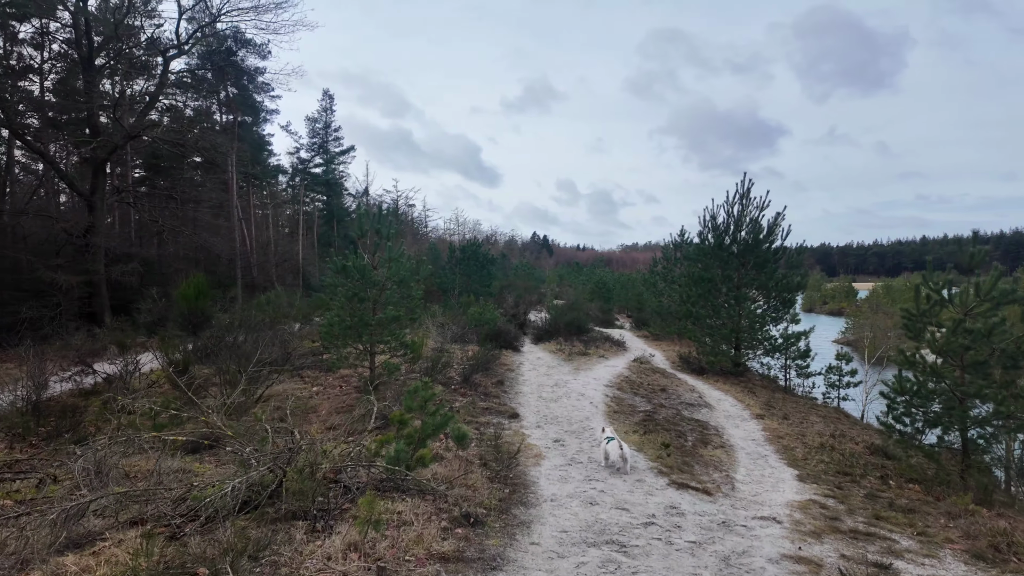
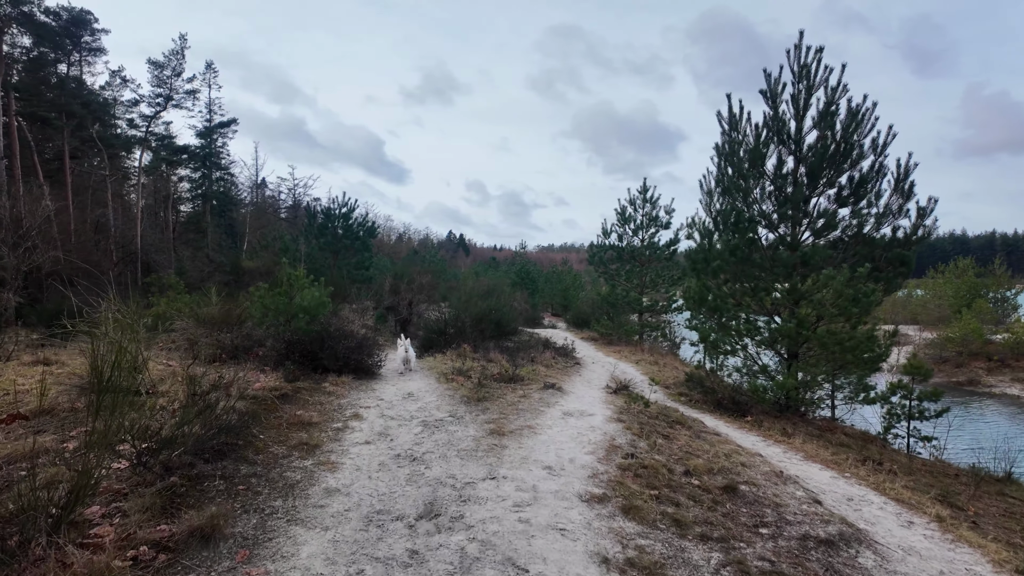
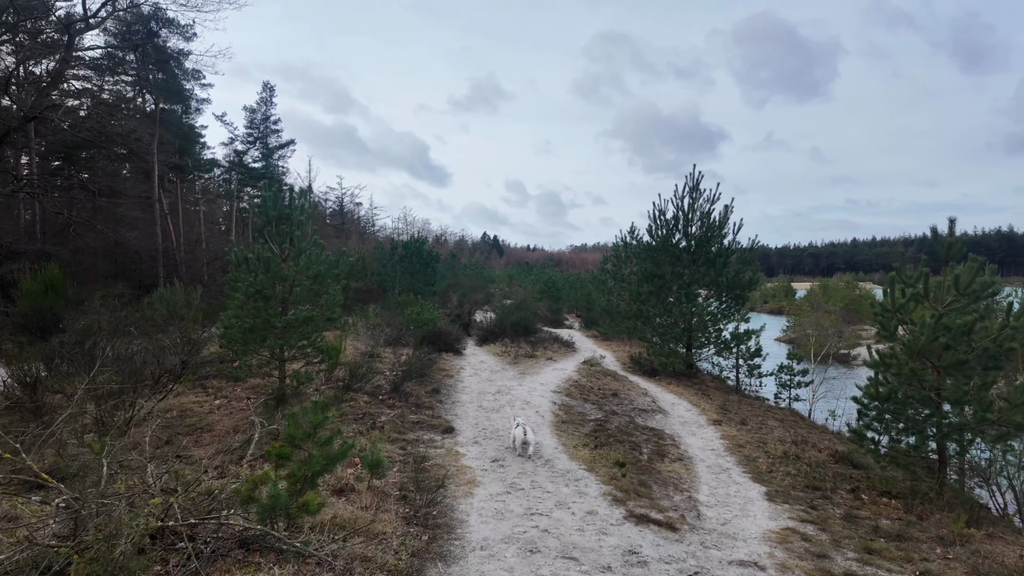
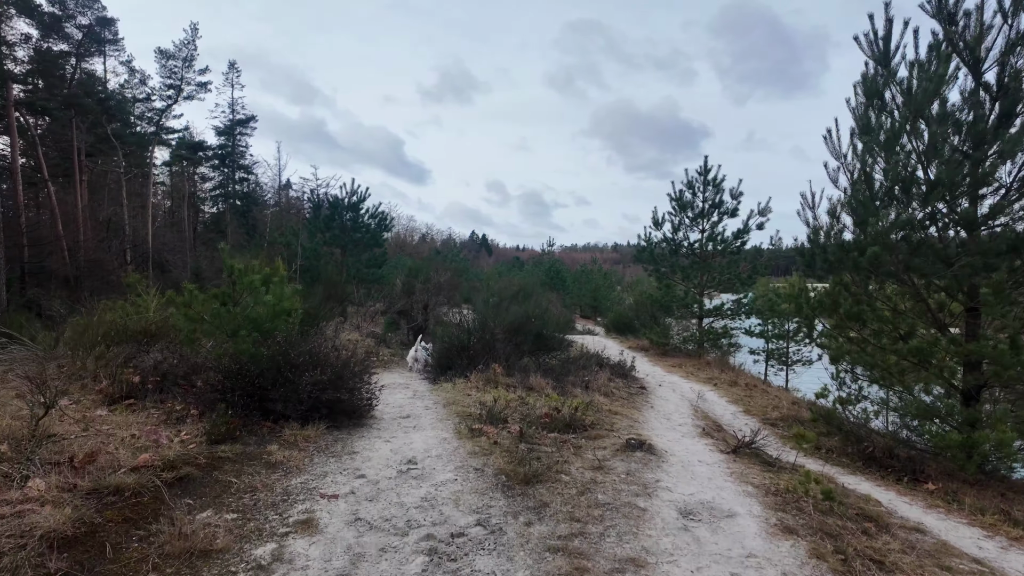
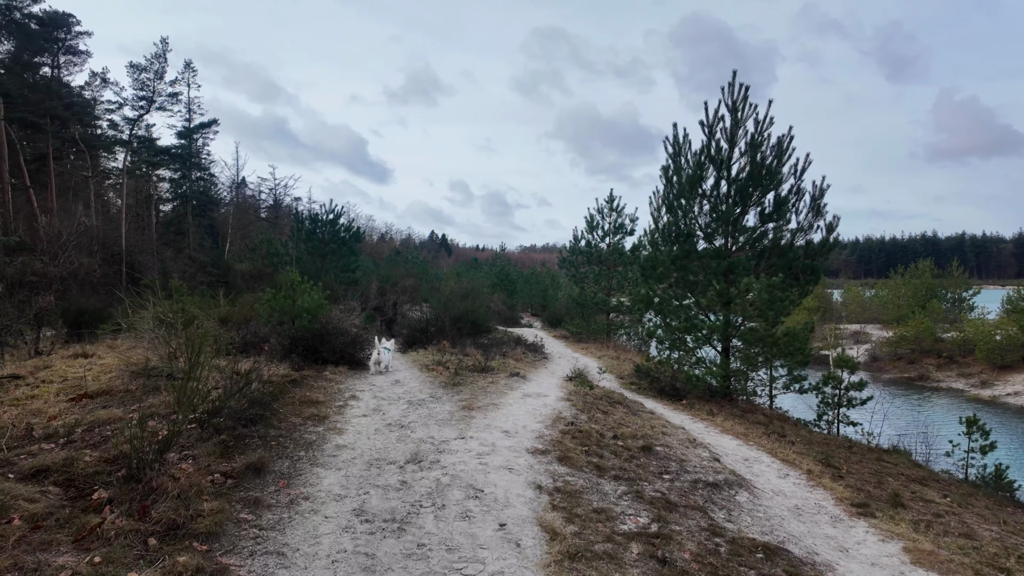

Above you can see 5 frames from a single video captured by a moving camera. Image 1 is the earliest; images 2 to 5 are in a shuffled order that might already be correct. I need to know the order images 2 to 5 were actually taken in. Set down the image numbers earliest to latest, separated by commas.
3, 5, 2, 4
